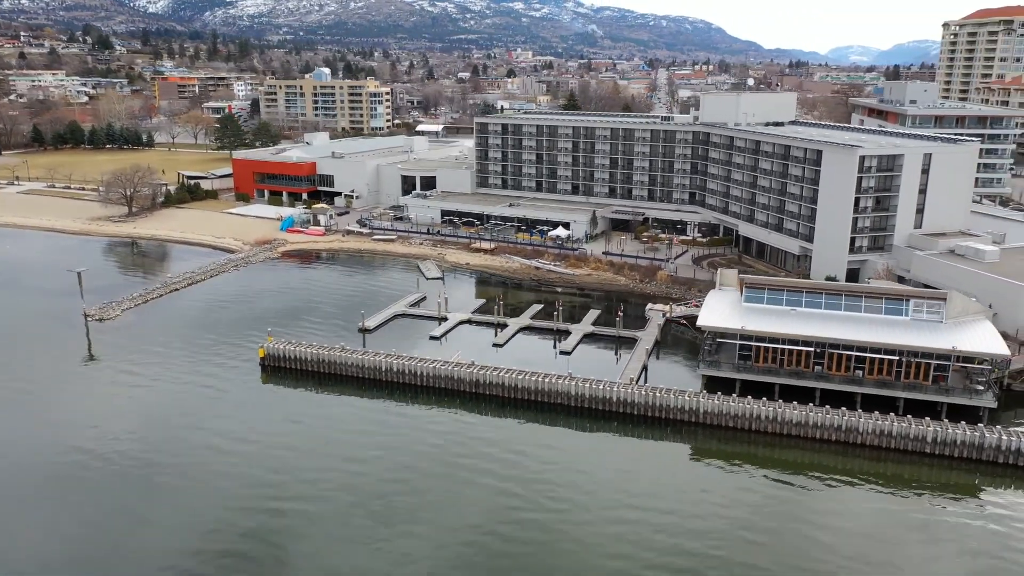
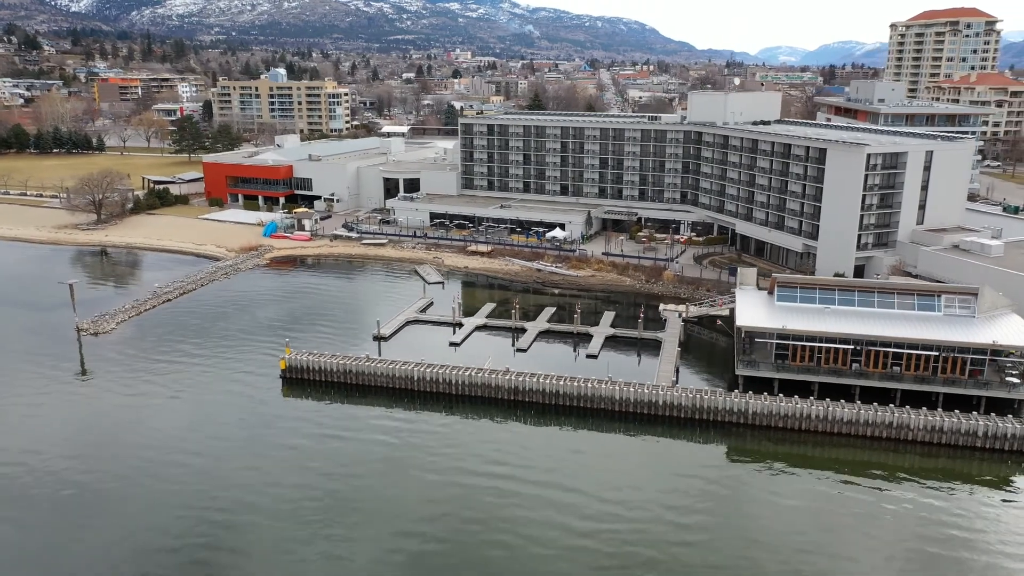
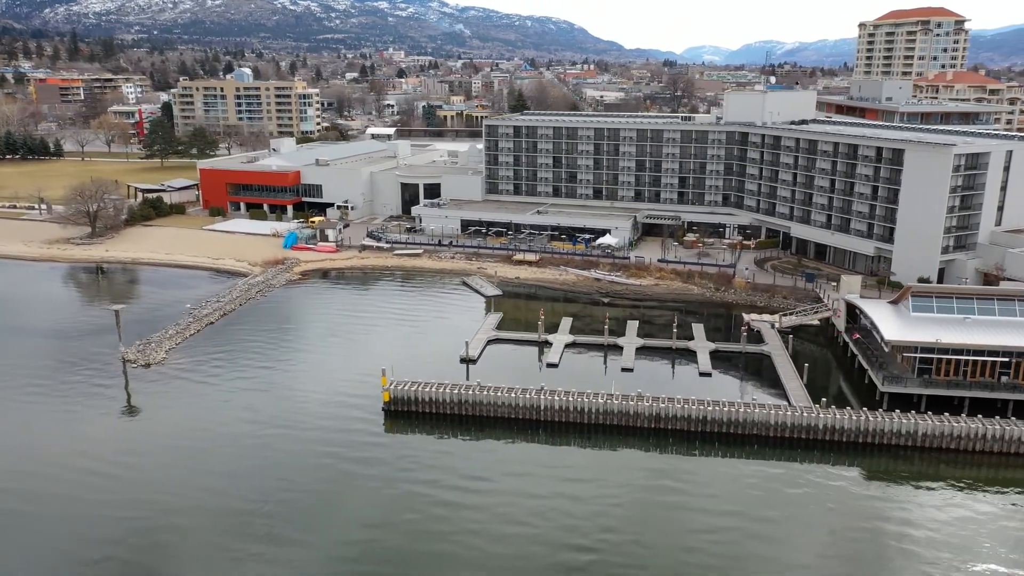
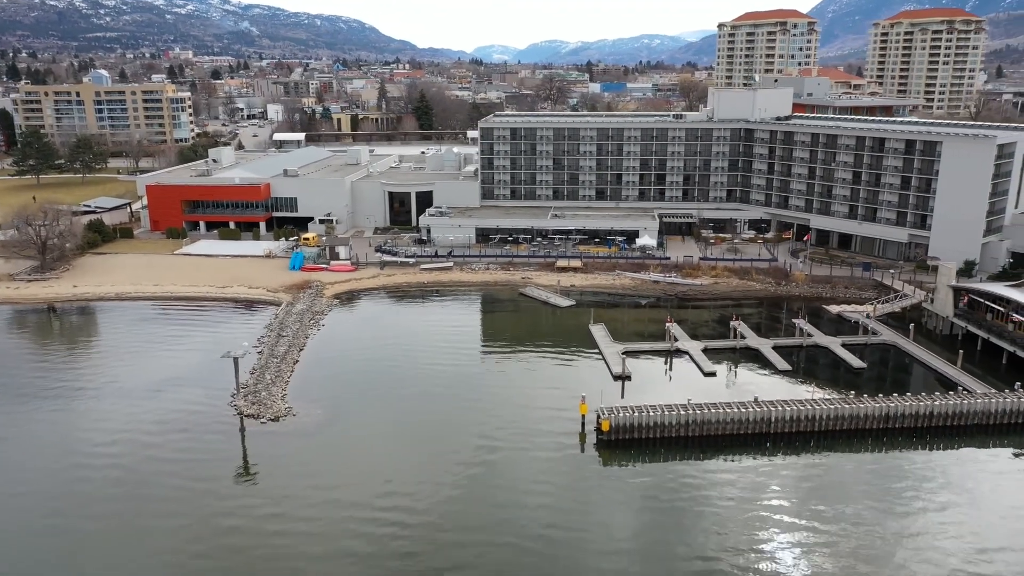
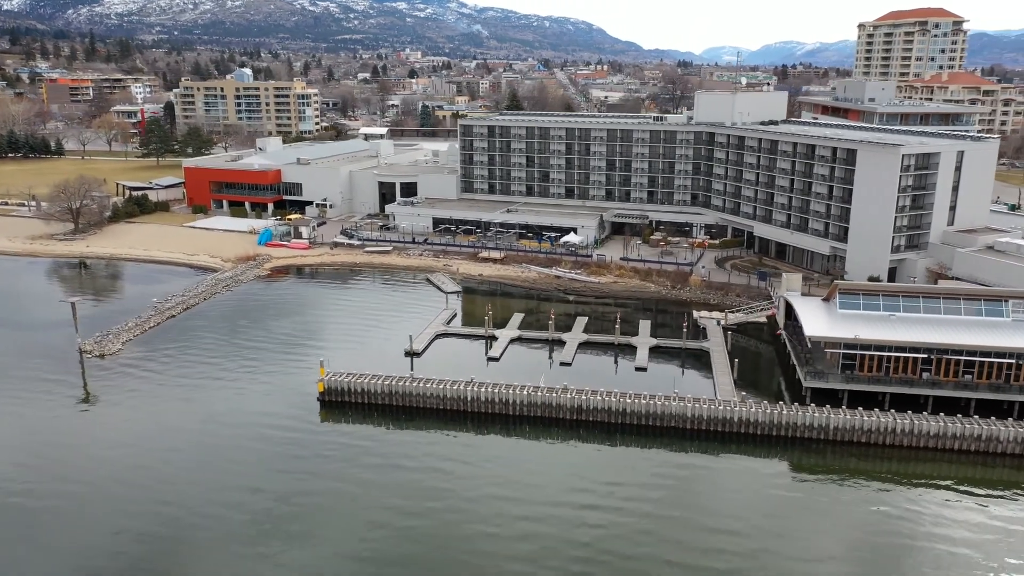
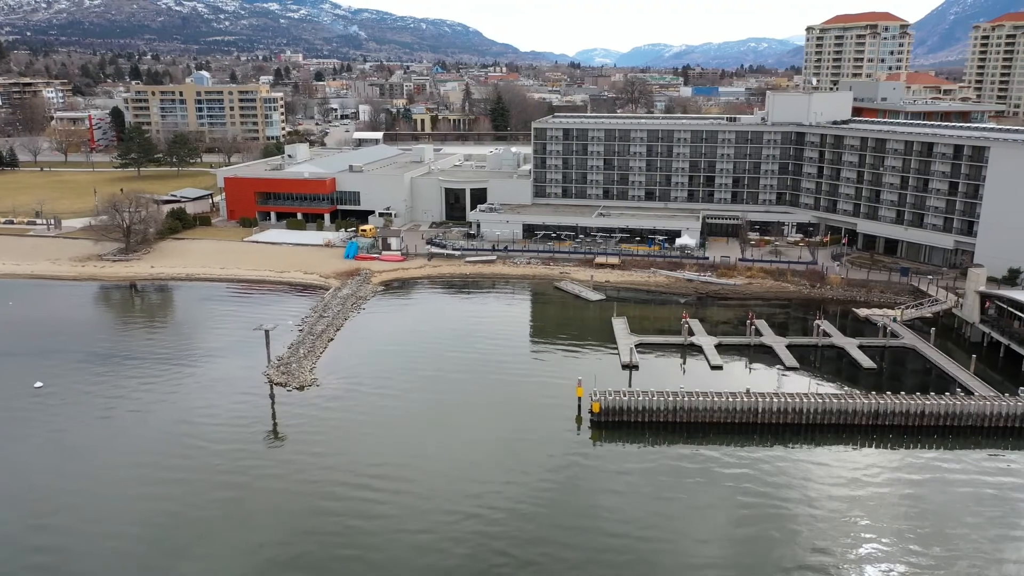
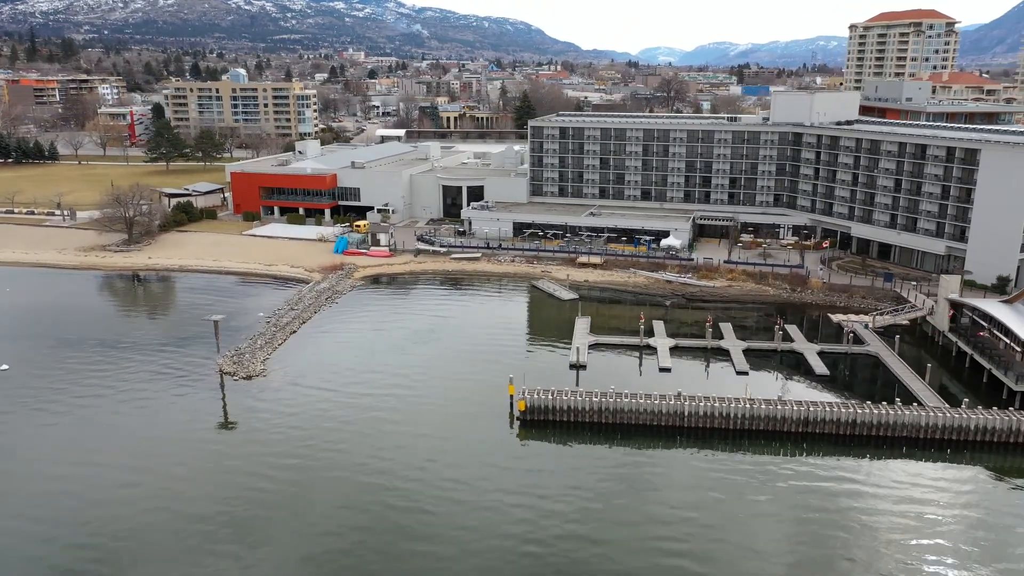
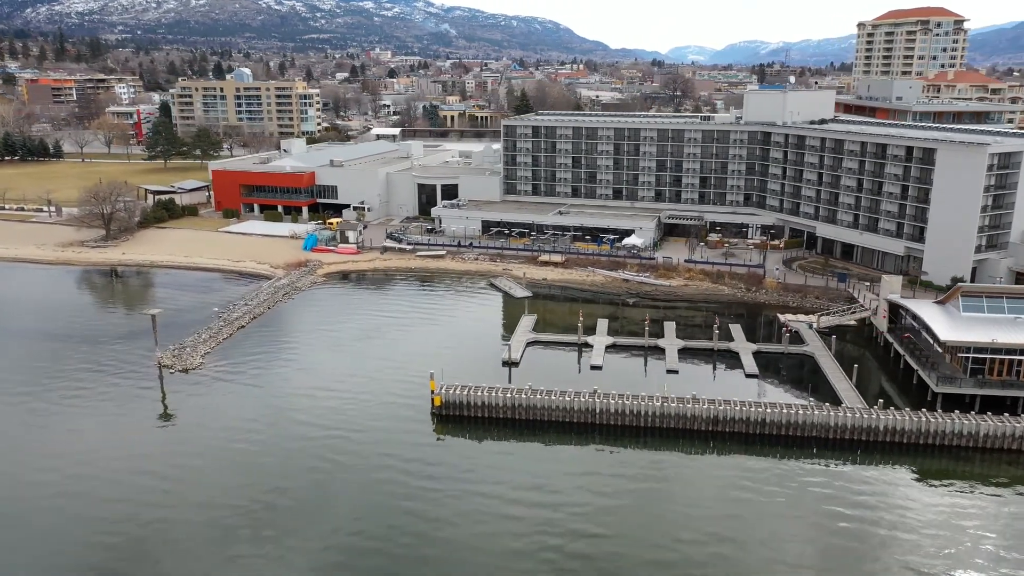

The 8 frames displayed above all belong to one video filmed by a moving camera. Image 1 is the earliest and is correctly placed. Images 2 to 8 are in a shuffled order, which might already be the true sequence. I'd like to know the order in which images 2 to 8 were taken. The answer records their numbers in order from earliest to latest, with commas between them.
2, 5, 3, 8, 7, 6, 4
